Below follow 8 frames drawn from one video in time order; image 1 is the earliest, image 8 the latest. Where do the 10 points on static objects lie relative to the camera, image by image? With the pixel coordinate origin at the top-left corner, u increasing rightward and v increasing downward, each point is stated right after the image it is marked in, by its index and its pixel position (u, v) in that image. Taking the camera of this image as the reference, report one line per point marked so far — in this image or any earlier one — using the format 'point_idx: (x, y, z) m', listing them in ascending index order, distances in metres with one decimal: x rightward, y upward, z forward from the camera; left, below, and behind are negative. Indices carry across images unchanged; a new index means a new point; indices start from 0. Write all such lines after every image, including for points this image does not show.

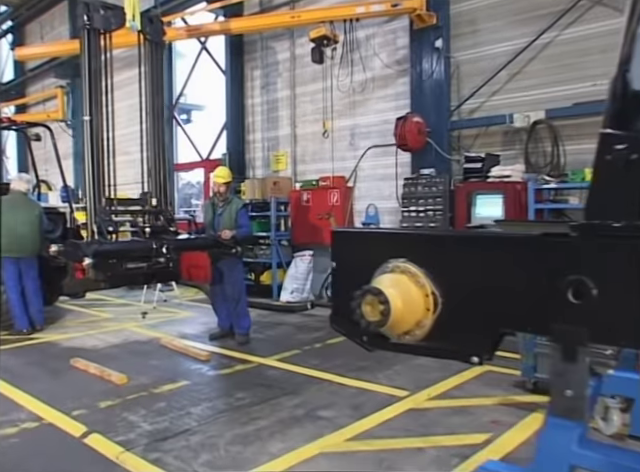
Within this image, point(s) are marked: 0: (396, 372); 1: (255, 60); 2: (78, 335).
0: (+0.6, -1.0, +4.0) m
1: (-0.9, +2.6, +7.9) m
2: (-2.4, -1.0, +5.3) m
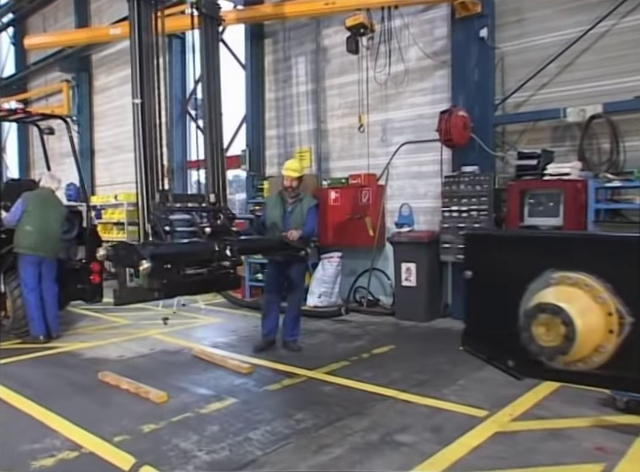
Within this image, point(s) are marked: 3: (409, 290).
0: (+1.0, -1.0, +3.6) m
1: (-0.6, +2.6, +7.5) m
2: (-2.0, -1.0, +4.9) m
3: (+1.0, -0.6, +5.7) m
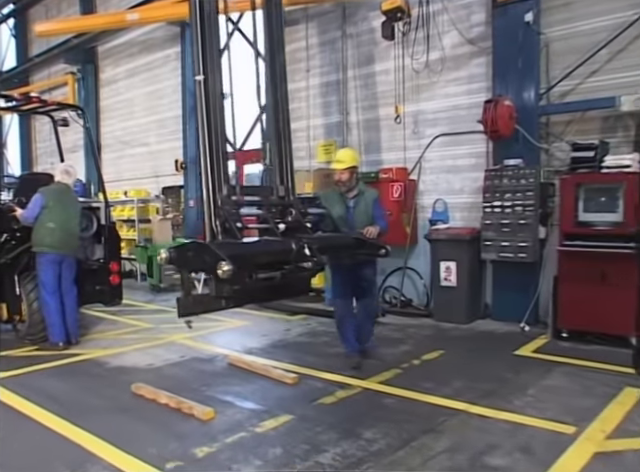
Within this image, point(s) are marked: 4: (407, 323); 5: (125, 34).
0: (+1.3, -1.0, +3.3) m
1: (-0.3, +2.6, +7.2) m
2: (-1.7, -1.0, +4.6) m
3: (+1.3, -0.5, +5.4) m
4: (+0.9, -0.9, +5.5) m
5: (-3.5, +3.6, +9.5) m
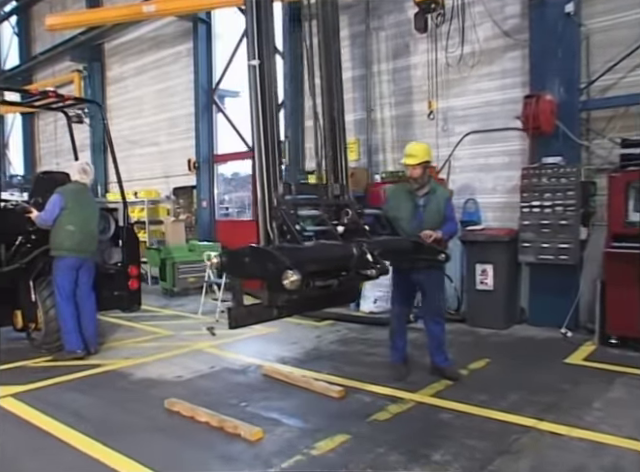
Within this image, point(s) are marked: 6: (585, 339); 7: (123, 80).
0: (+1.6, -1.0, +3.1) m
1: (0.0, +2.6, +6.9) m
2: (-1.4, -1.0, +4.3) m
3: (+1.6, -0.6, +5.2) m
4: (+1.2, -0.9, +5.2) m
5: (-3.2, +3.5, +9.2) m
6: (+2.3, -0.9, +4.7) m
7: (-3.5, +2.8, +9.6) m
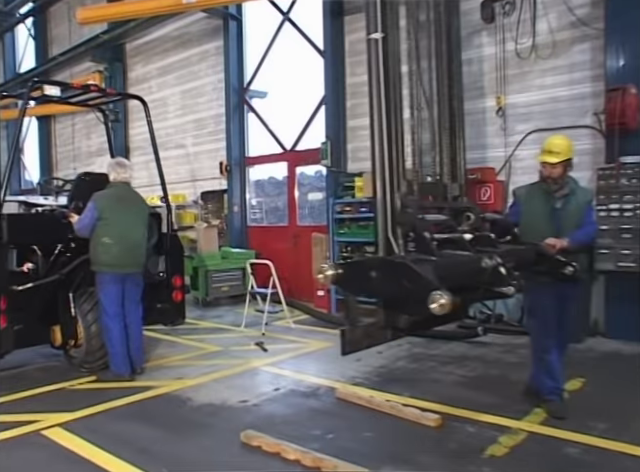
0: (+2.1, -1.0, +2.7) m
1: (+0.5, +2.5, +6.5) m
2: (-0.8, -1.1, +3.9) m
3: (+2.1, -0.6, +4.8) m
4: (+1.7, -1.0, +4.8) m
5: (-2.7, +3.4, +8.9) m
6: (+2.9, -1.0, +4.3) m
7: (-3.0, +2.7, +9.2) m
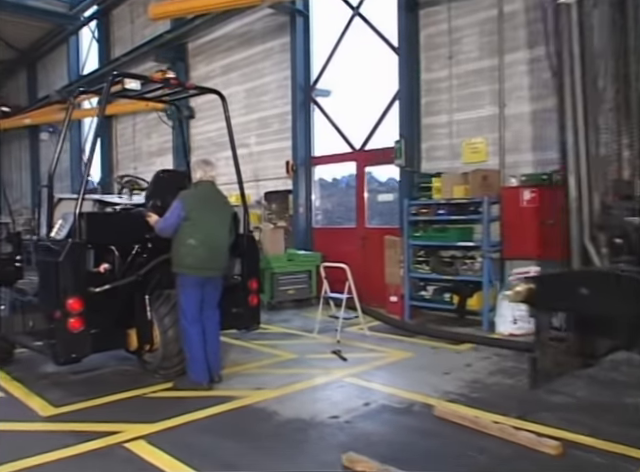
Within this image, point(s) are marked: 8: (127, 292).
0: (+2.7, -1.1, +2.2) m
1: (+1.4, +2.5, +6.2) m
2: (-0.2, -1.1, +3.7) m
3: (+2.8, -0.7, +4.3) m
4: (+2.4, -1.0, +4.4) m
5: (-1.6, +3.4, +8.8) m
6: (+3.5, -1.0, +3.8) m
7: (-1.9, +2.7, +9.1) m
8: (-1.4, -0.4, +3.9) m
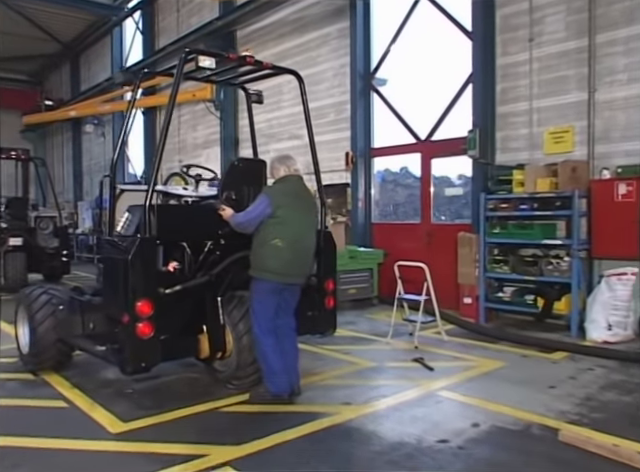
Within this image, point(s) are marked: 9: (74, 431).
0: (+3.2, -1.1, +1.6) m
1: (+2.1, +2.5, +5.7) m
2: (+0.4, -1.0, +3.2) m
3: (+3.4, -0.7, +3.7) m
4: (+3.0, -1.0, +3.8) m
5: (-0.7, +3.5, +8.4) m
6: (+4.1, -1.0, +3.2) m
7: (-1.0, +2.7, +8.8) m
8: (-0.8, -0.4, +3.6) m
9: (-1.4, -1.1, +3.0) m
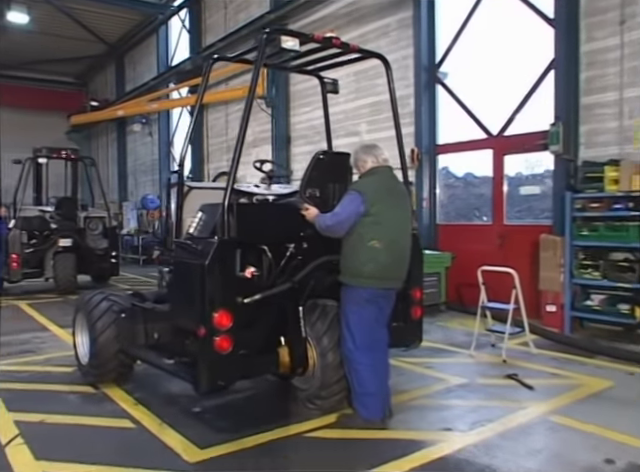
0: (+3.6, -1.1, +1.0) m
1: (+2.8, +2.5, +5.1) m
2: (+0.9, -1.1, +2.8) m
3: (+4.0, -0.7, +3.1) m
4: (+3.6, -1.0, +3.2) m
5: (+0.1, +3.5, +8.0) m
6: (+4.6, -1.0, +2.5) m
7: (-0.1, +2.7, +8.4) m
8: (-0.3, -0.4, +3.2) m
9: (-0.9, -1.1, +2.7) m
